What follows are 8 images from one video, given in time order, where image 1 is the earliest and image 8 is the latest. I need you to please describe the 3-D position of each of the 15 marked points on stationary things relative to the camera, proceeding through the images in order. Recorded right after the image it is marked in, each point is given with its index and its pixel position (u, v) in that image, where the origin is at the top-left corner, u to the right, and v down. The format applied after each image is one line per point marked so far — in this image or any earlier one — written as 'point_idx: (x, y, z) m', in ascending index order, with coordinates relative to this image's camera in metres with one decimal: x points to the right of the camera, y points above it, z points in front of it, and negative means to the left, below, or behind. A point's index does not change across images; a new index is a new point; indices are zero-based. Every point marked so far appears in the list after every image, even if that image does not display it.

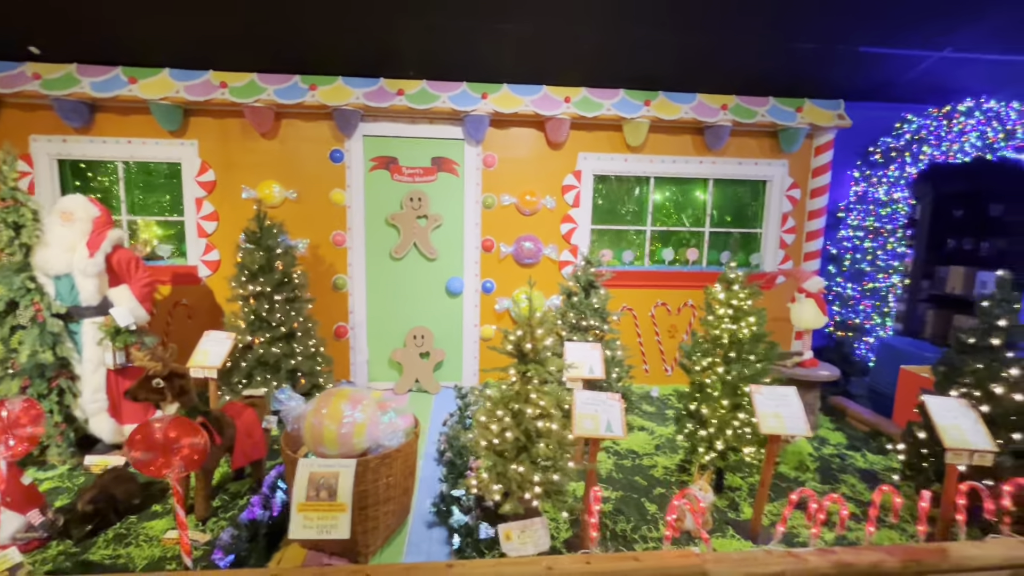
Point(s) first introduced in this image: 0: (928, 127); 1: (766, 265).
0: (+3.3, +1.3, +3.8) m
1: (+2.2, +0.2, +4.1) m
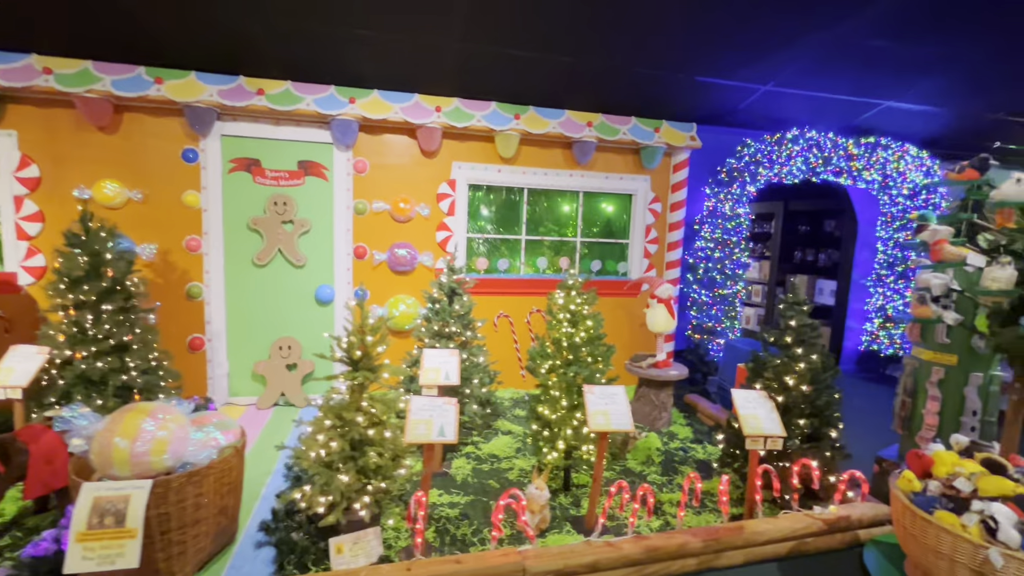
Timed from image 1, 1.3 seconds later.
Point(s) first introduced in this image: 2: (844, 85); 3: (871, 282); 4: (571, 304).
0: (+2.2, +1.2, +4.3) m
1: (+1.1, +0.1, +4.4) m
2: (+2.7, +1.7, +3.9) m
3: (+3.7, +0.1, +4.9) m
4: (+0.3, -0.1, +2.6) m
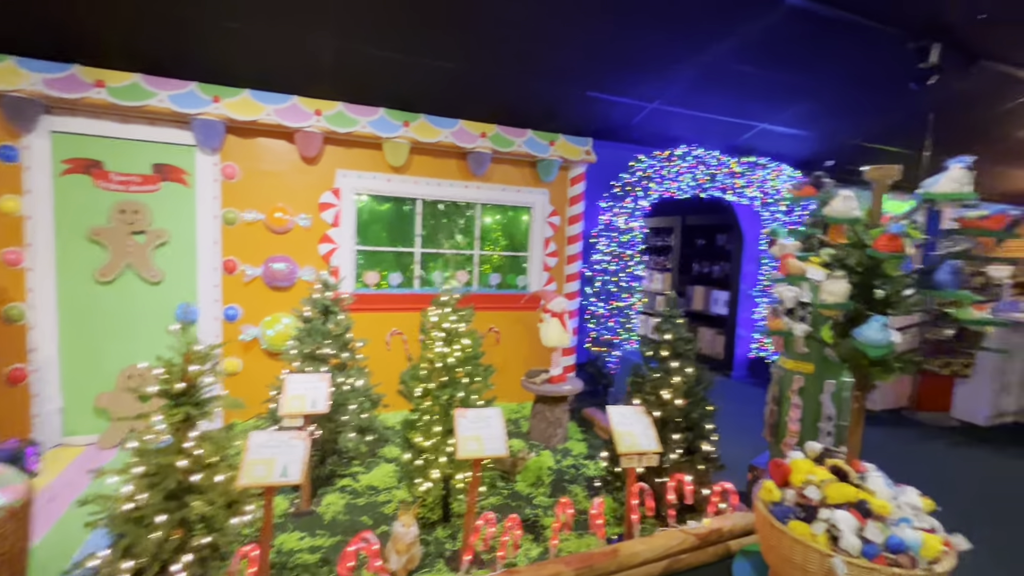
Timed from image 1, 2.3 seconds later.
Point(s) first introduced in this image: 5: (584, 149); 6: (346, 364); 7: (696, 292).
0: (+1.3, +1.1, +4.4) m
1: (+0.2, 0.0, +4.4) m
2: (+1.8, +1.6, +4.1) m
3: (+2.7, 0.0, +5.2) m
4: (-0.3, -0.2, +2.5) m
5: (+0.7, +1.2, +4.3) m
6: (-1.1, -0.5, +3.1) m
7: (+2.4, 0.0, +6.2) m
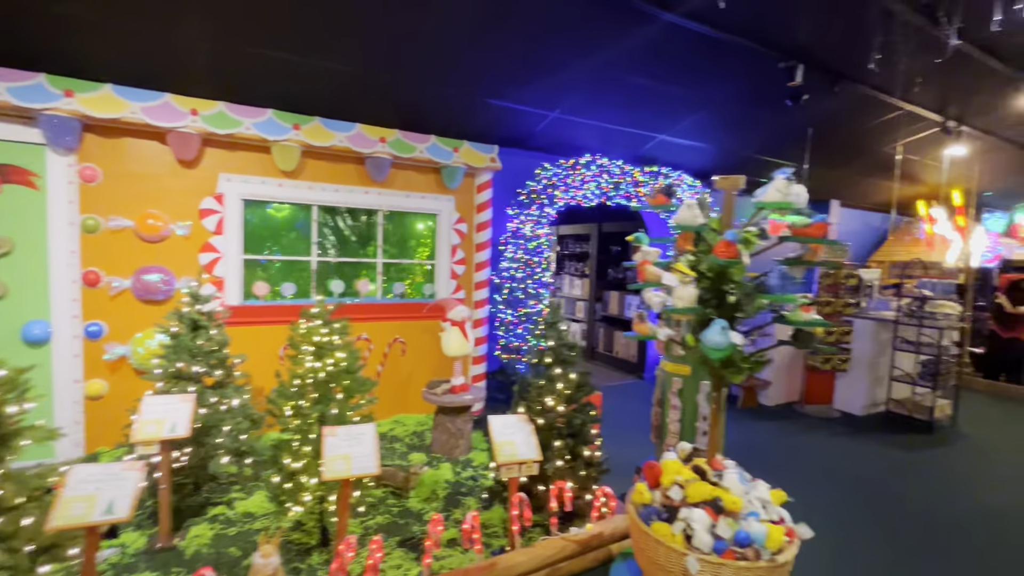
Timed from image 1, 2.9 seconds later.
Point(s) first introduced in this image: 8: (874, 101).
0: (+0.4, +1.1, +4.5) m
1: (-0.7, -0.1, +4.3) m
2: (+1.0, +1.5, +4.2) m
3: (+1.7, -0.1, +5.4) m
4: (-1.0, -0.2, +2.4) m
5: (-0.2, +1.2, +4.3) m
6: (-1.7, -0.6, +2.8) m
7: (+1.3, -0.1, +6.3) m
8: (+3.2, +1.7, +4.2) m
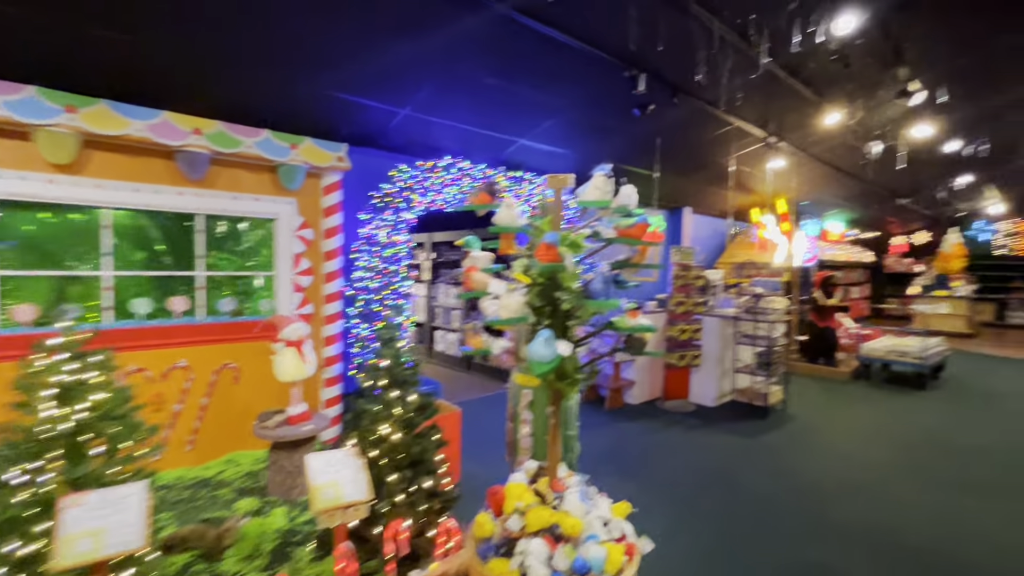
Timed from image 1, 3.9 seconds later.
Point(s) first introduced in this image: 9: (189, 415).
0: (-0.9, +1.0, +4.2) m
1: (-1.8, -0.2, +3.8) m
2: (-0.3, +1.4, +4.1) m
3: (+0.2, -0.2, +5.4) m
4: (-1.7, -0.3, +1.8) m
5: (-1.4, +1.1, +3.9) m
6: (-2.5, -0.7, +2.1) m
7: (-0.4, -0.2, +6.2) m
8: (+1.9, +1.7, +4.5) m
9: (-2.3, -0.9, +3.4) m
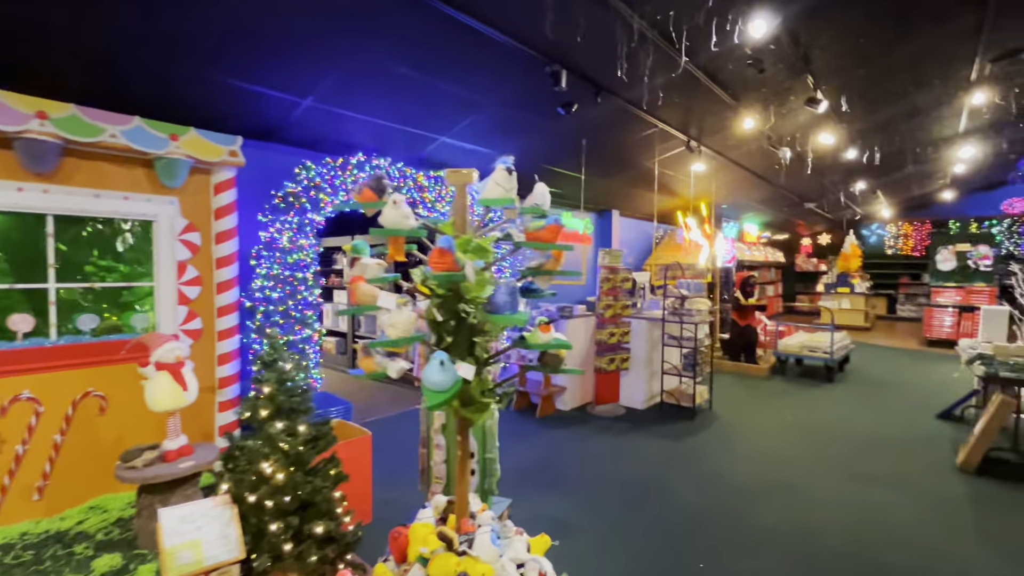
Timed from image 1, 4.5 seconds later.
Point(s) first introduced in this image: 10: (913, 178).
0: (-1.5, +0.9, +3.8) m
1: (-2.4, -0.3, +3.2) m
2: (-0.9, +1.4, +3.8) m
3: (-0.6, -0.2, +5.1) m
4: (-2.0, -0.4, +1.3) m
5: (-2.0, +1.0, +3.4) m
6: (-2.9, -0.8, +1.5) m
7: (-1.2, -0.3, +5.9) m
8: (+1.1, +1.6, +4.5) m
9: (-2.8, -1.0, +2.8) m
10: (+8.0, +2.2, +9.5) m
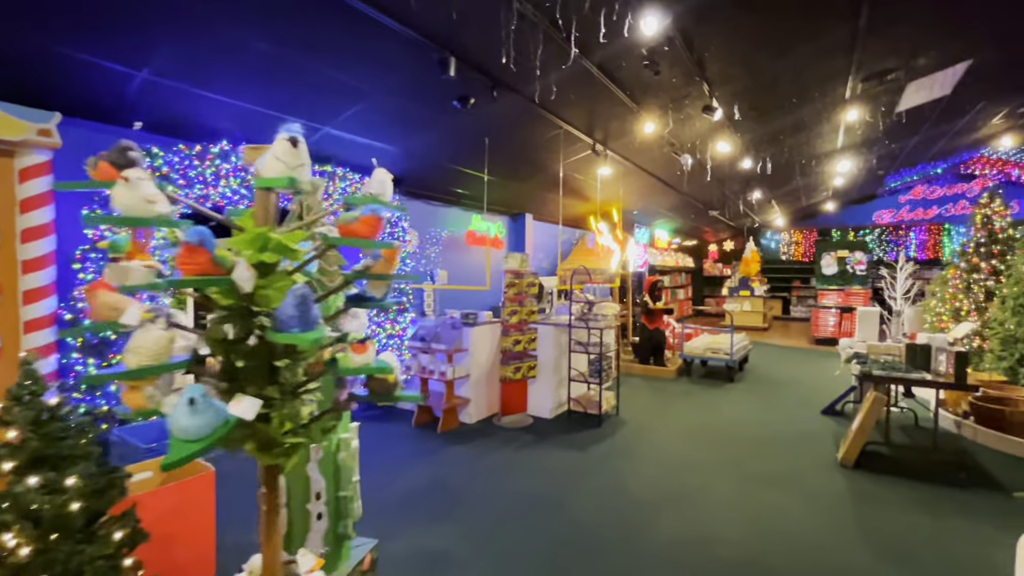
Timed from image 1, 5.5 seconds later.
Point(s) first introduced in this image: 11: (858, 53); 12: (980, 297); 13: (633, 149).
0: (-2.3, +0.9, +3.3) m
1: (-3.1, -0.3, +2.5) m
2: (-1.7, +1.3, +3.3) m
3: (-1.6, -0.3, +4.7) m
4: (-2.4, -0.4, +0.7) m
5: (-2.8, +0.9, +2.8) m
6: (-3.3, -0.8, +0.7) m
7: (-2.3, -0.4, +5.3) m
8: (+0.2, +1.6, +4.3) m
9: (-3.4, -1.0, +2.0) m
10: (+6.2, +2.1, +10.3) m
11: (+2.9, +2.0, +4.0) m
12: (+6.2, -0.1, +6.3) m
13: (+1.4, +1.6, +5.7) m
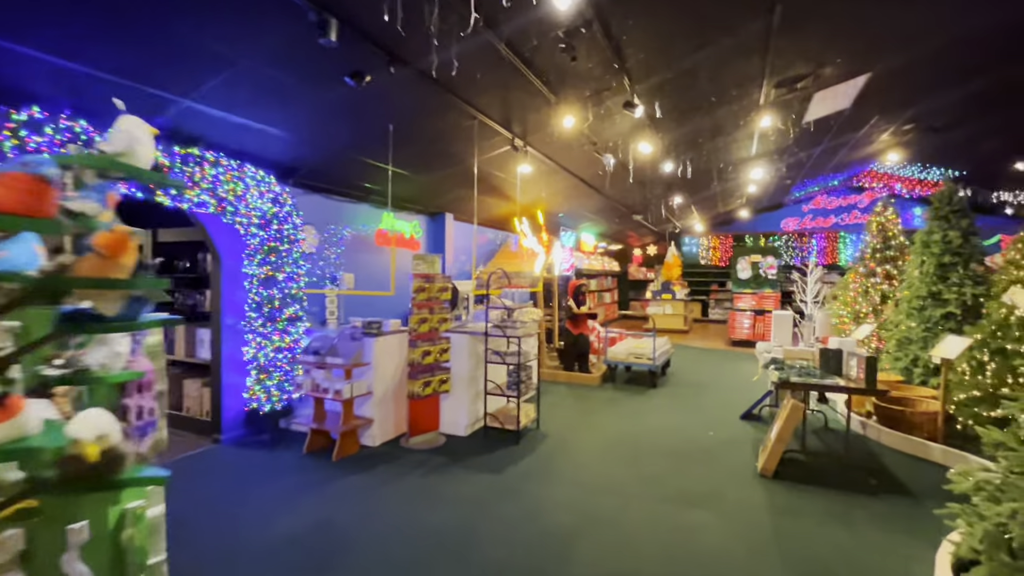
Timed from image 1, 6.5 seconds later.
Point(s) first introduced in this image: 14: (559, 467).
0: (-2.9, +0.8, +2.5) m
1: (-3.6, -0.4, +1.6) m
2: (-2.4, +1.3, +2.6) m
3: (-2.3, -0.3, +4.0) m
4: (-2.7, -0.4, -0.1) m
5: (-3.3, +0.9, +1.9) m
6: (-3.5, -0.8, -0.2) m
7: (-3.2, -0.4, +4.5) m
8: (-0.6, +1.5, +3.9) m
9: (-3.8, -1.1, +1.1) m
10: (+4.6, +2.0, +10.6) m
11: (+2.2, +1.9, +3.9) m
12: (+5.1, -0.2, +6.7) m
13: (+0.5, +1.6, +5.4) m
14: (+0.4, -1.5, +4.0) m
